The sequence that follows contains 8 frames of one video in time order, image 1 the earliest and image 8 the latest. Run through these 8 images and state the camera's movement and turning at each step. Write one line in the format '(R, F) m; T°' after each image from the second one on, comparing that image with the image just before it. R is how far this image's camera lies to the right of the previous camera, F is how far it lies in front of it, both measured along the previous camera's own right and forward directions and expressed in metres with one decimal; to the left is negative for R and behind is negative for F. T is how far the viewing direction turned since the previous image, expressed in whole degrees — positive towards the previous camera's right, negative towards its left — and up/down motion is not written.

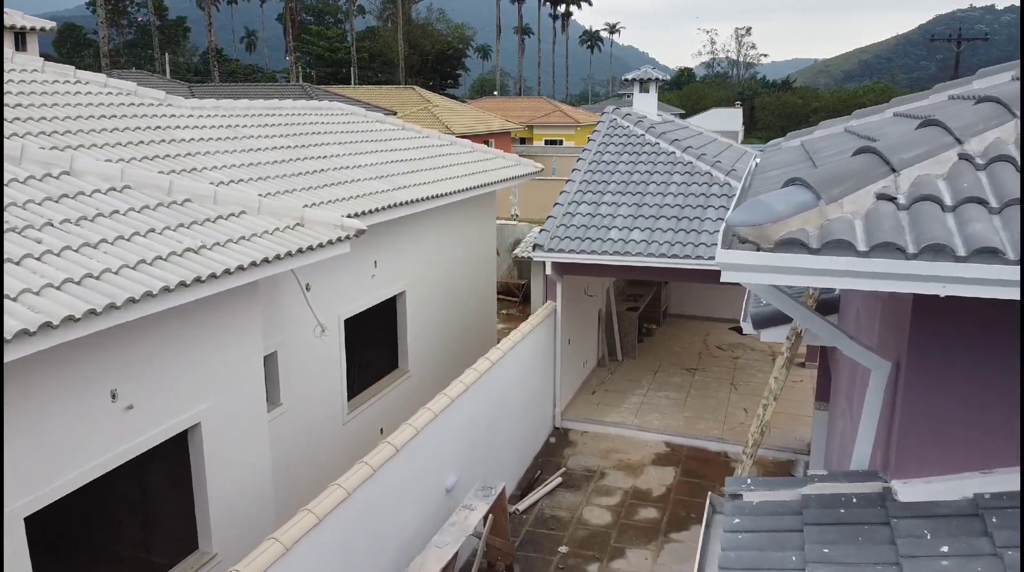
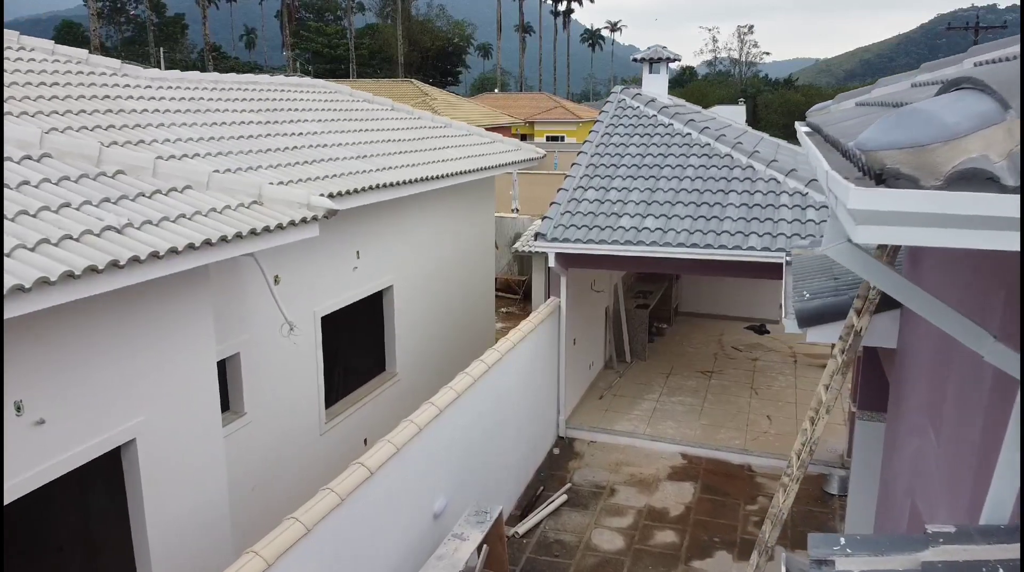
(0.0, +1.1) m; 0°
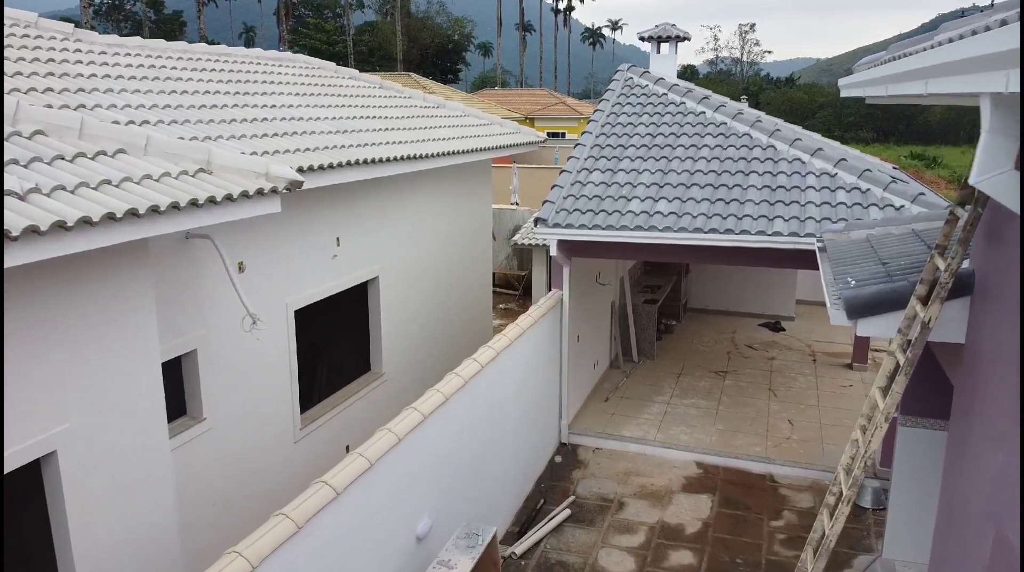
(0.0, +0.9) m; 0°
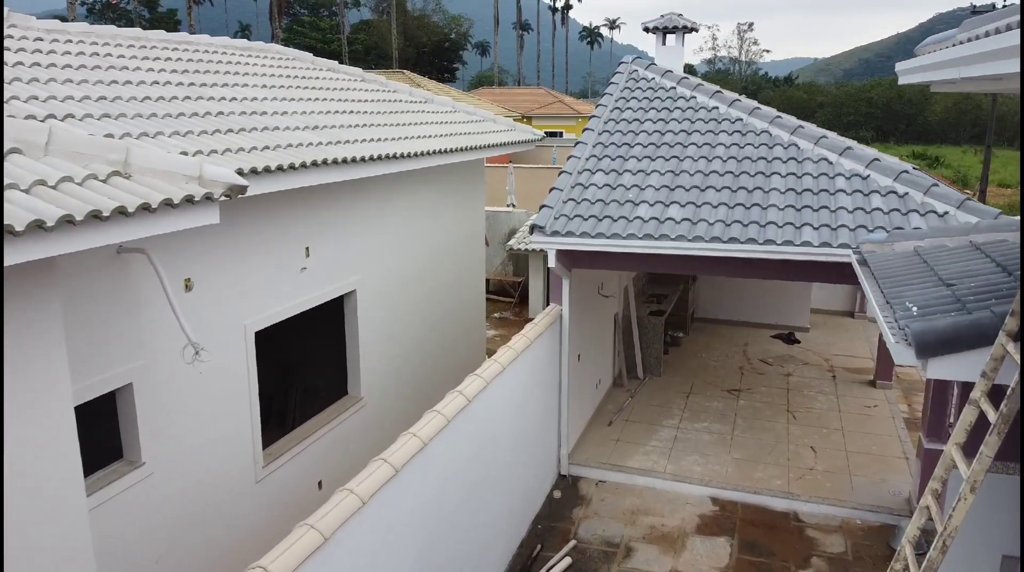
(+0.1, +0.9) m; 0°
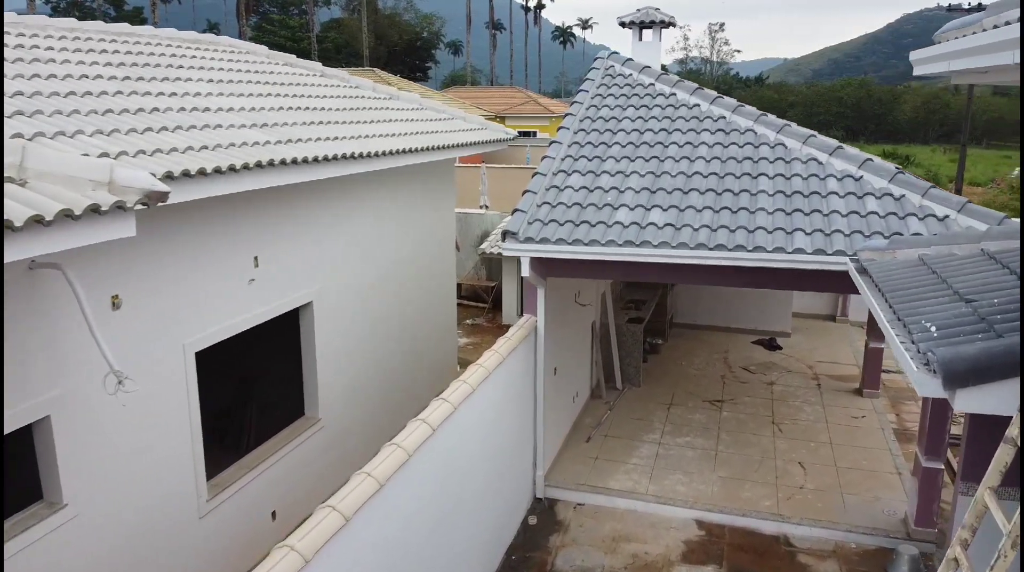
(0.0, +0.6) m; +2°
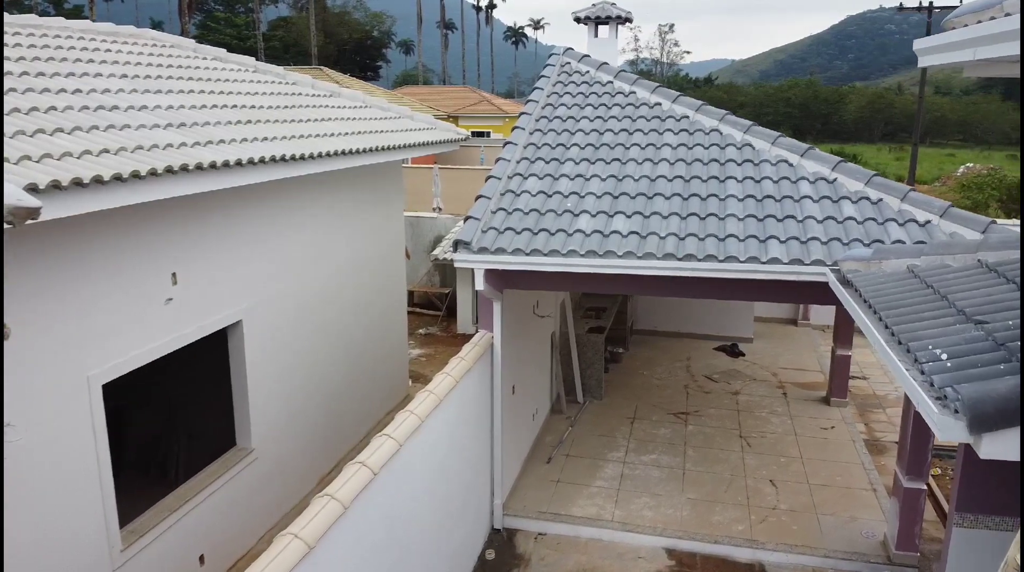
(0.0, +0.6) m; +4°
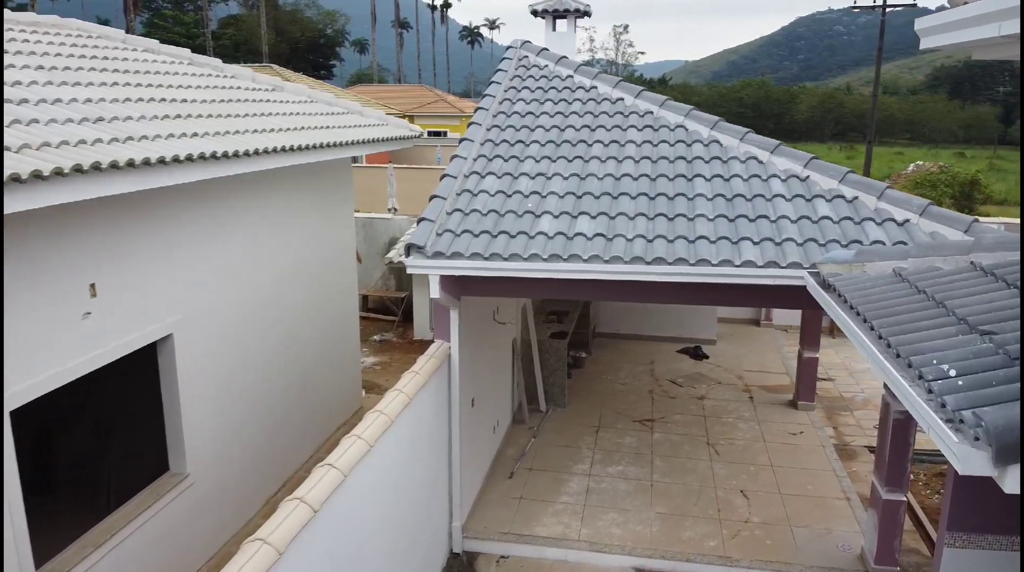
(0.0, +0.5) m; +3°
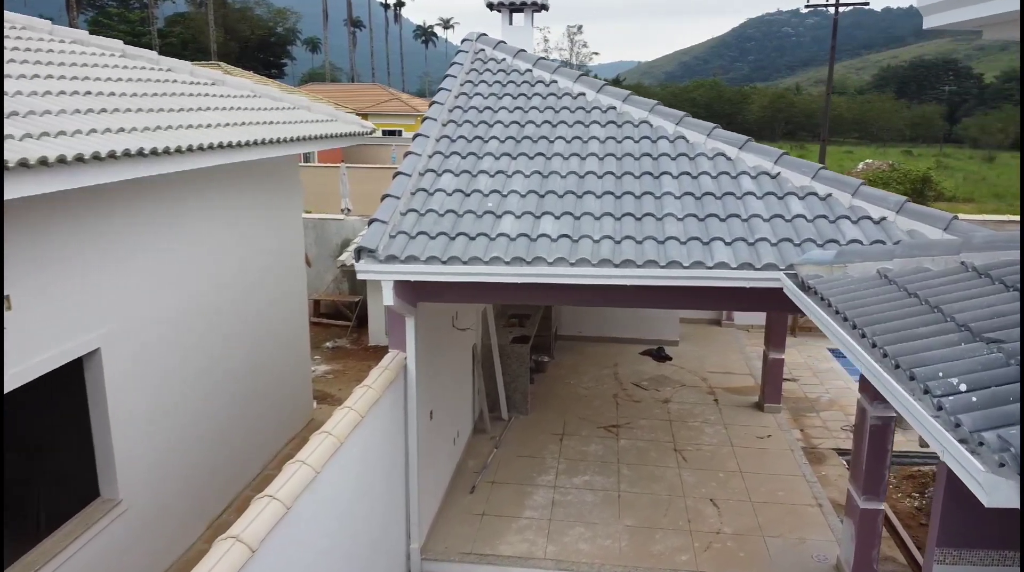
(0.0, +0.4) m; +3°
